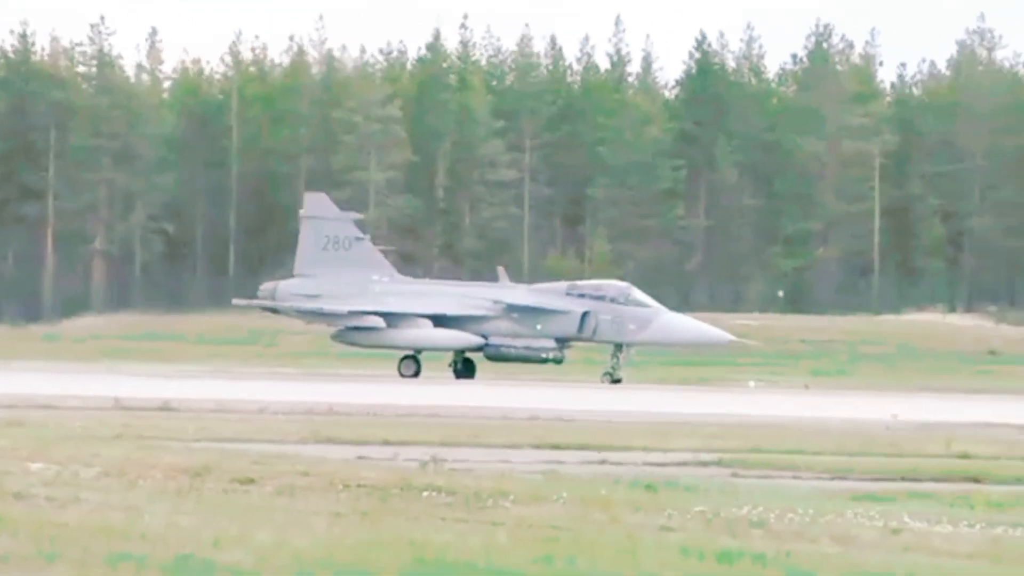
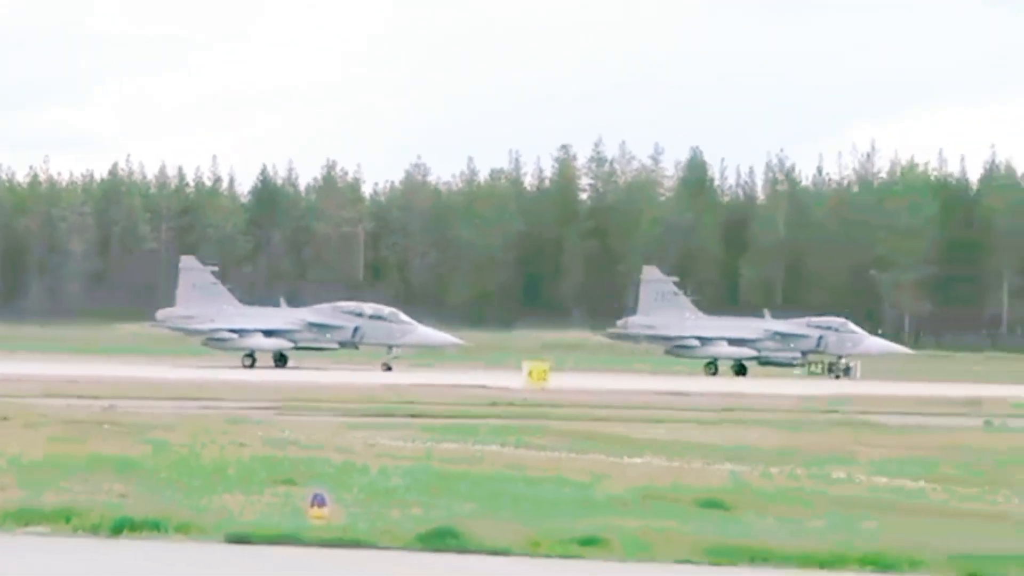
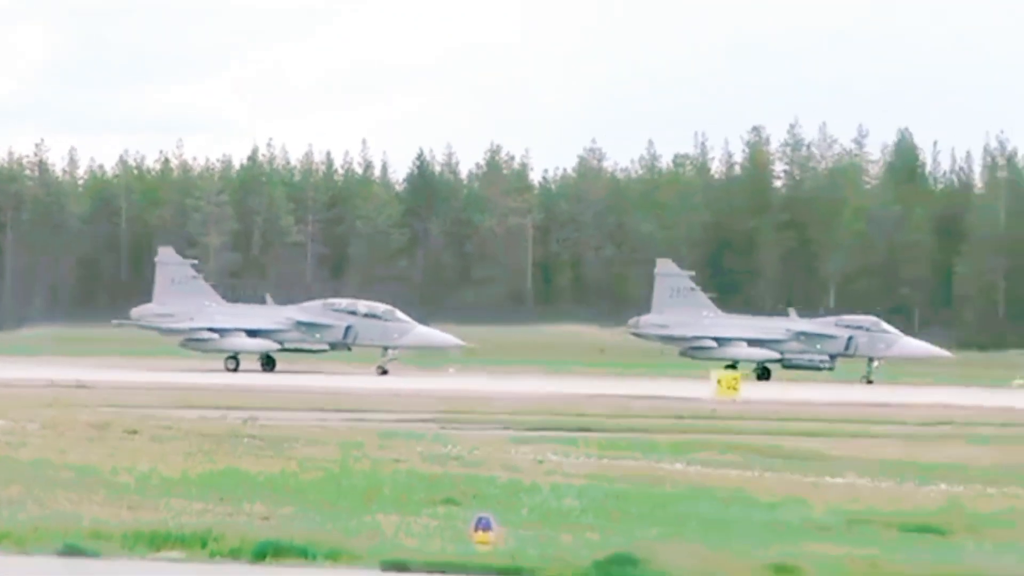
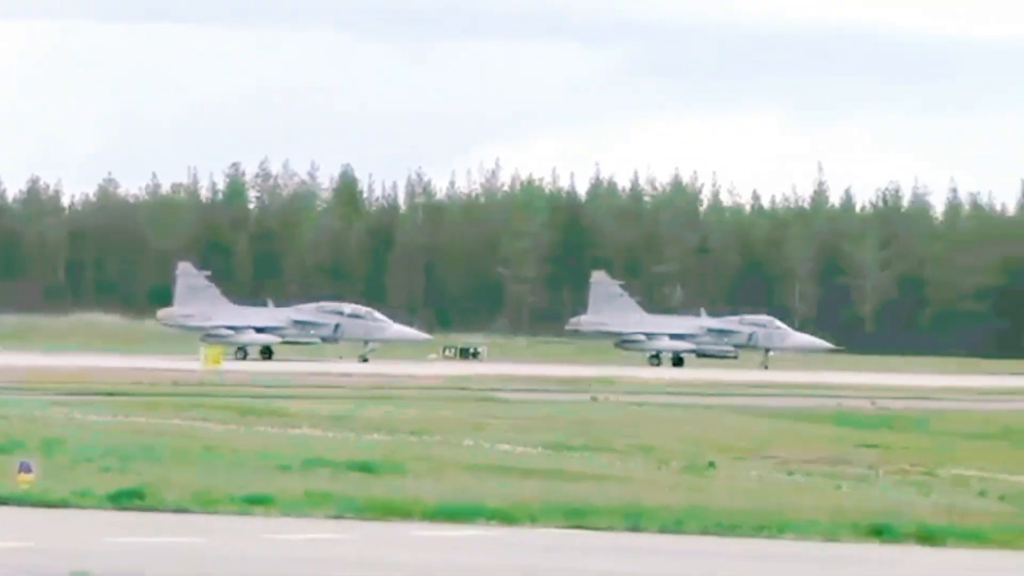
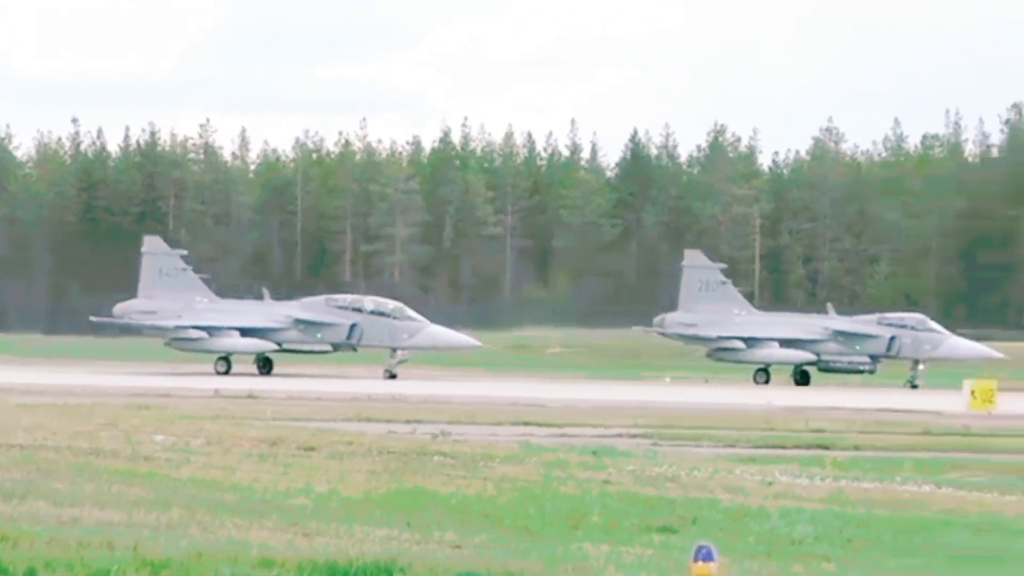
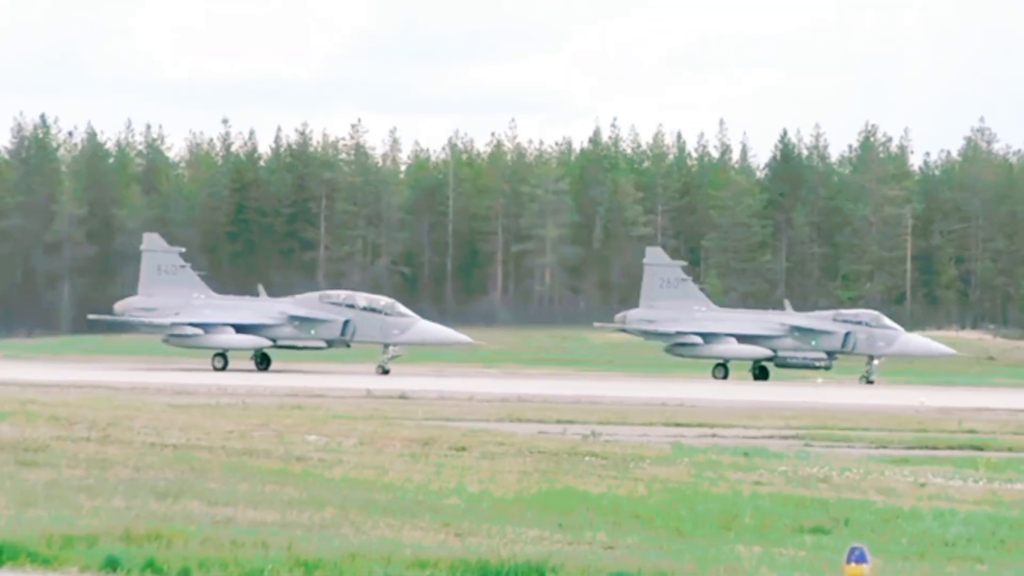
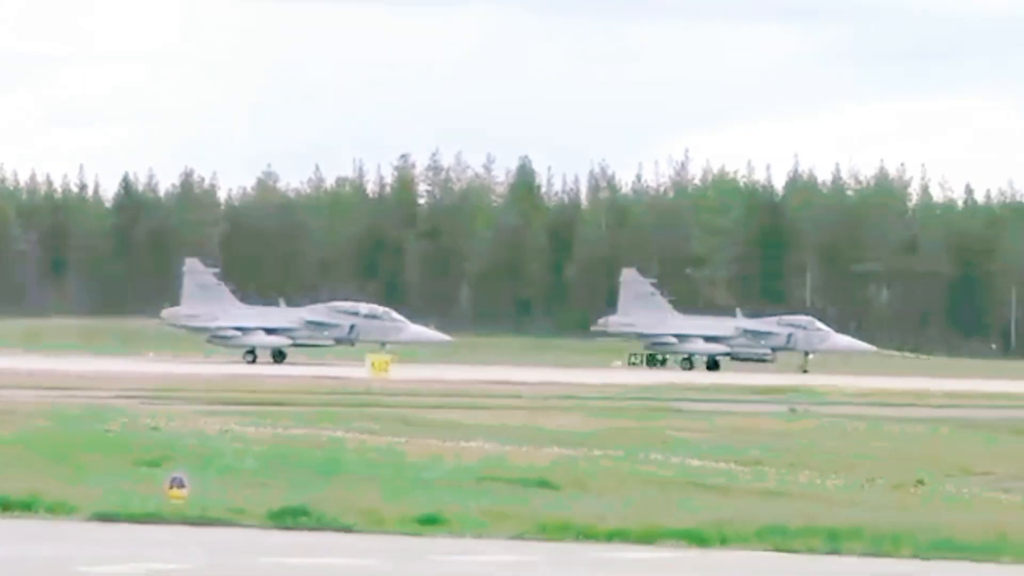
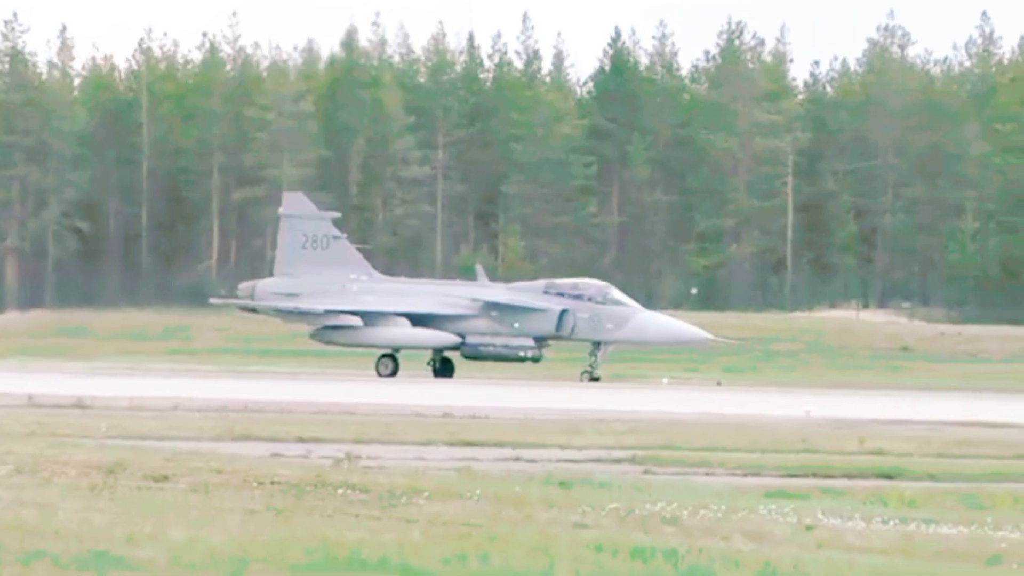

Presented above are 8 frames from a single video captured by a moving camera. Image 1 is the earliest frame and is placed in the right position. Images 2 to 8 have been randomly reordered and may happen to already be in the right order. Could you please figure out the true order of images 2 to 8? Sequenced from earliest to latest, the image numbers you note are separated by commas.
8, 6, 5, 3, 2, 7, 4
